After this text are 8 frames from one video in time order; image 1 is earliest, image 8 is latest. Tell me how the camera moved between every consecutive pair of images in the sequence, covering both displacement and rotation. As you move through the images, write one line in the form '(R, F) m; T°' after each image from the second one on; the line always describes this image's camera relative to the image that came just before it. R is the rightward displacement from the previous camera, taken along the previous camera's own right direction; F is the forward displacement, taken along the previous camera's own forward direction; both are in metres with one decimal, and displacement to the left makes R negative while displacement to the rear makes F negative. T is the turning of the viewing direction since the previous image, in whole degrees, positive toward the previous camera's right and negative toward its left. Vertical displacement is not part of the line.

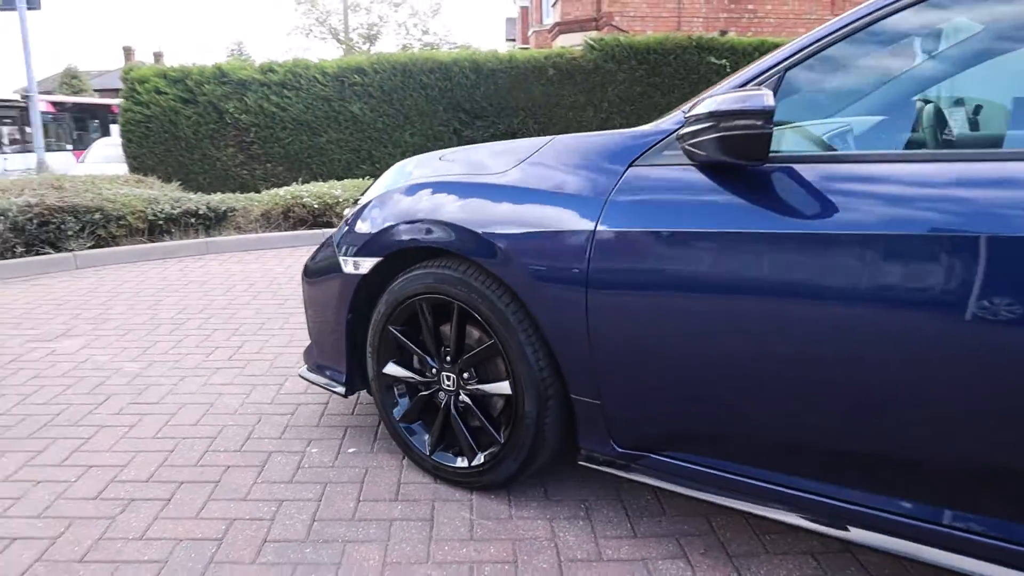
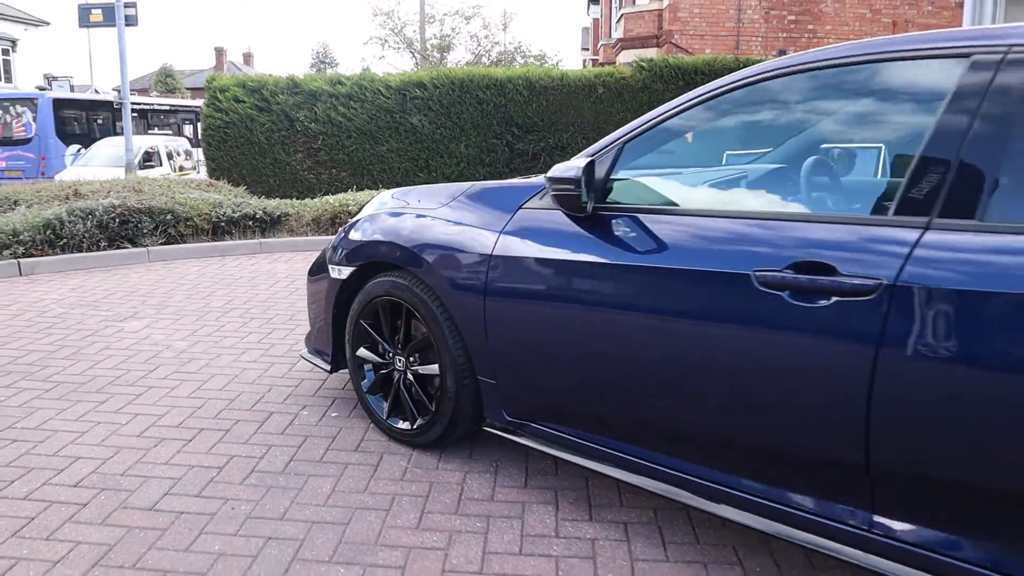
(+0.5, -0.7) m; -5°
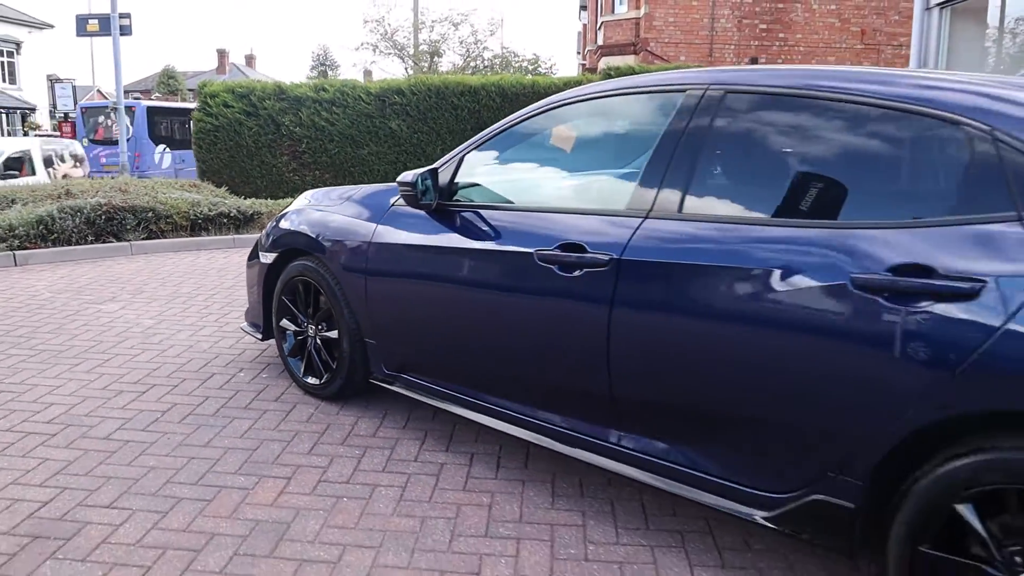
(+0.6, -0.8) m; 0°
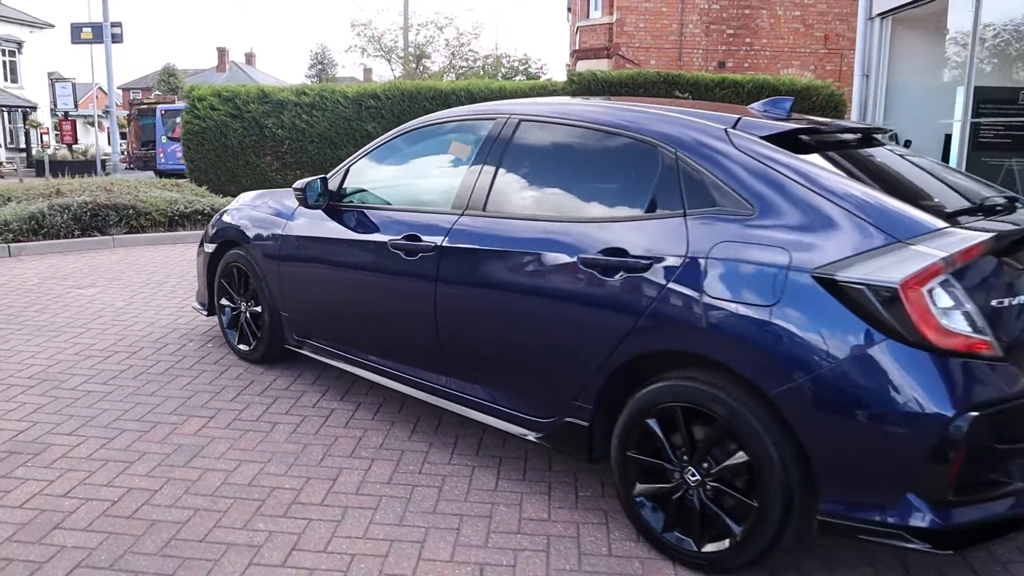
(+0.7, -1.0) m; 0°
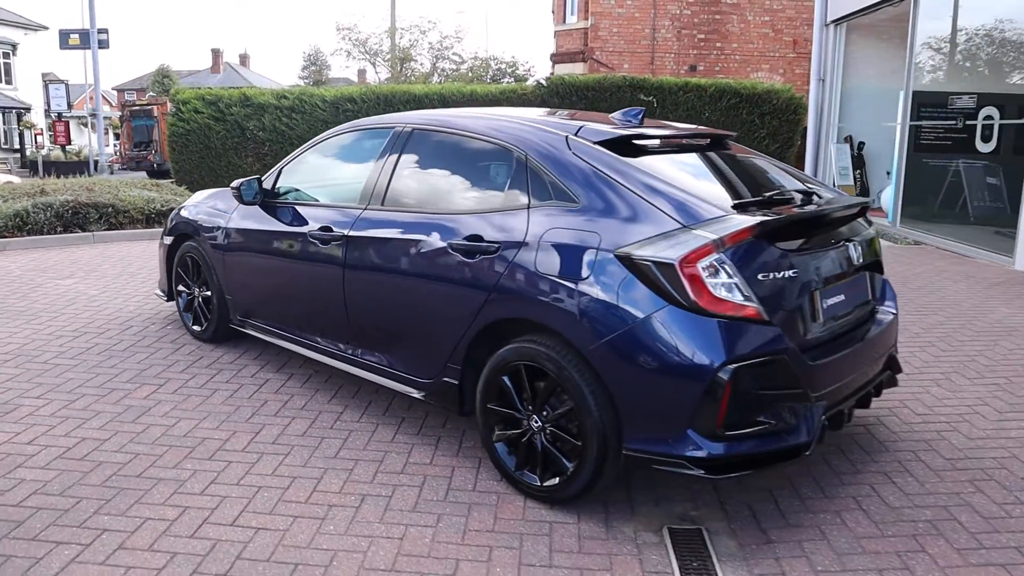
(+0.5, -0.7) m; 0°
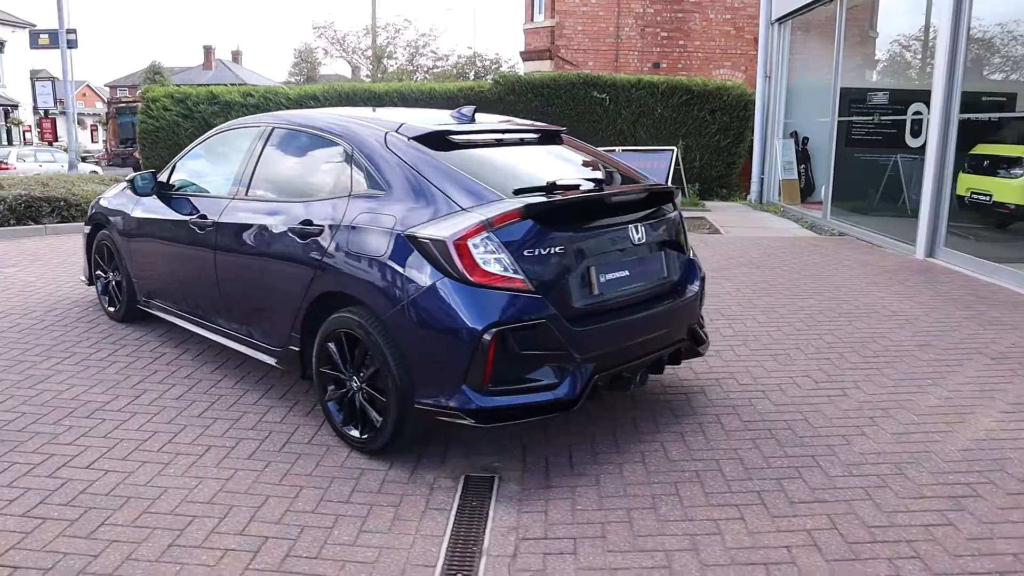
(+0.9, -0.6) m; 0°
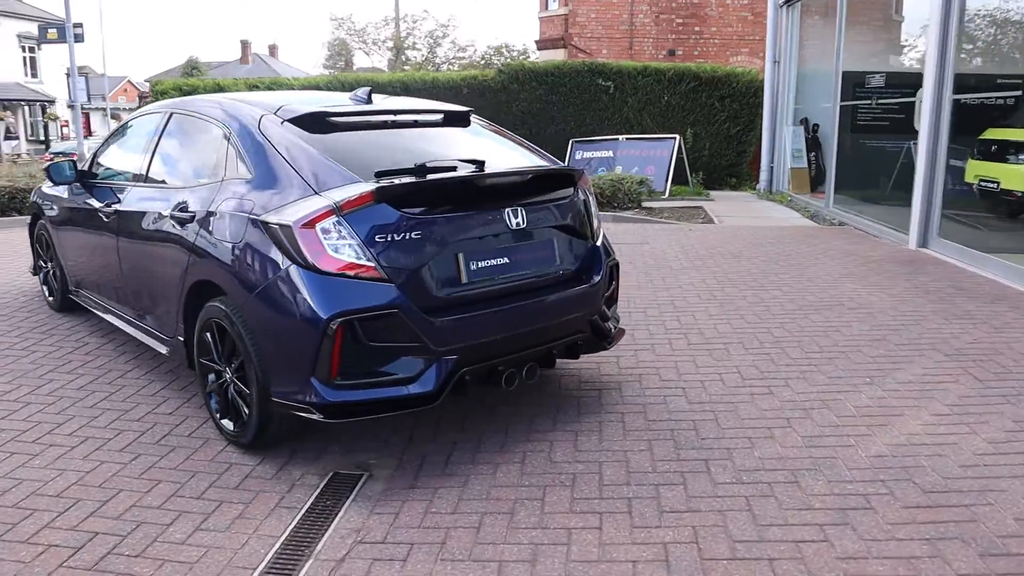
(+0.8, +0.2) m; -3°
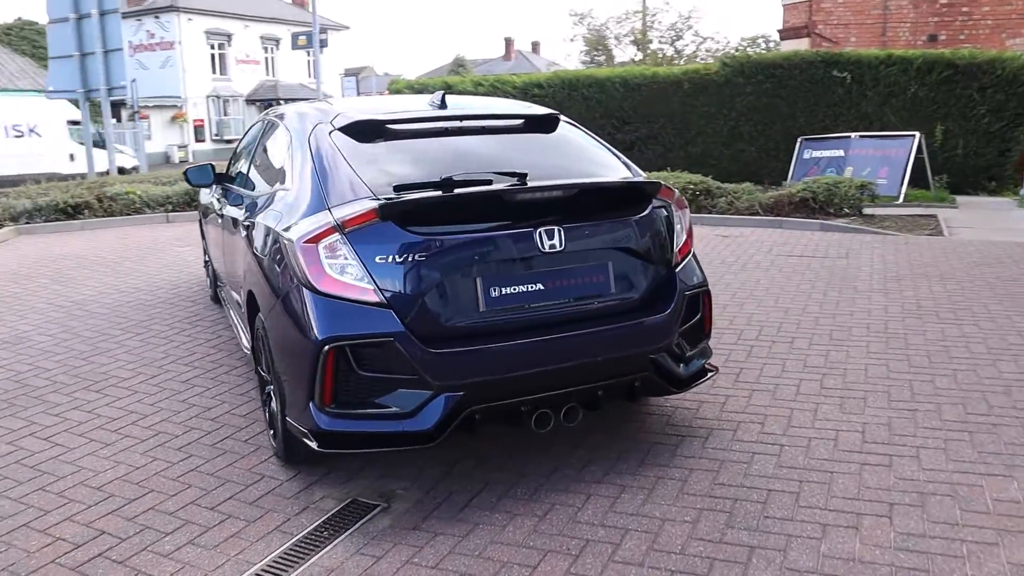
(+0.9, +0.6) m; -18°
